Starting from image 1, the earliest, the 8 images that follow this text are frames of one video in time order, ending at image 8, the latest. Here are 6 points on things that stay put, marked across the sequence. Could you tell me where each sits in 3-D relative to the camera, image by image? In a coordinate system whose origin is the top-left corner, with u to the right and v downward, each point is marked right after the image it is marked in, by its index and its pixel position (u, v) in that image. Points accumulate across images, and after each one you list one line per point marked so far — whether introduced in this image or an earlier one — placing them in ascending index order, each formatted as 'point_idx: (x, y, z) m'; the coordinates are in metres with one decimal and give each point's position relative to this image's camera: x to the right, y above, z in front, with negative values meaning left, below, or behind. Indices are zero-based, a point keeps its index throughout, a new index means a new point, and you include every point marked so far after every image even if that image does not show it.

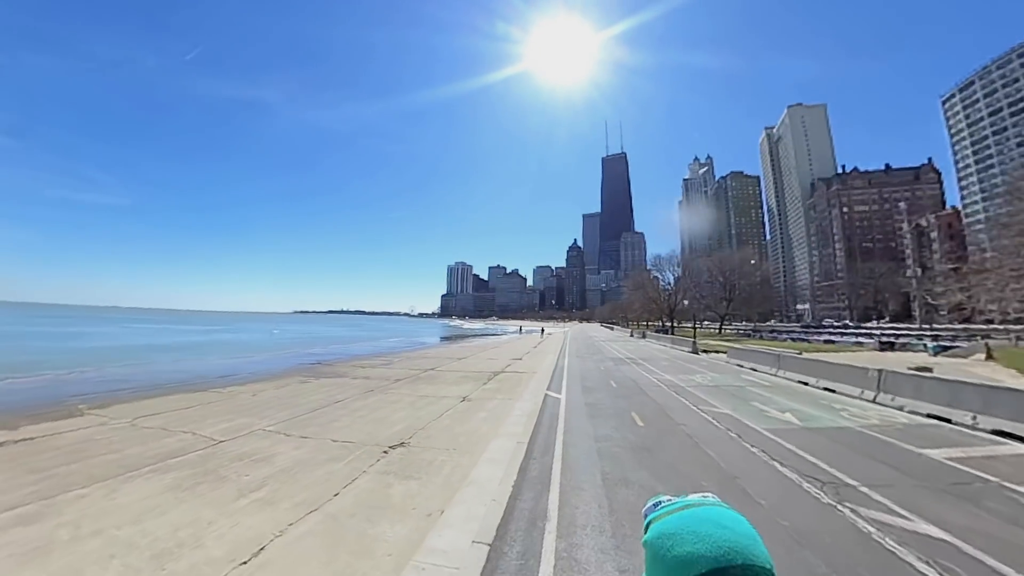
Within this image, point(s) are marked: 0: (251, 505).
0: (-3.5, -2.9, +6.1) m
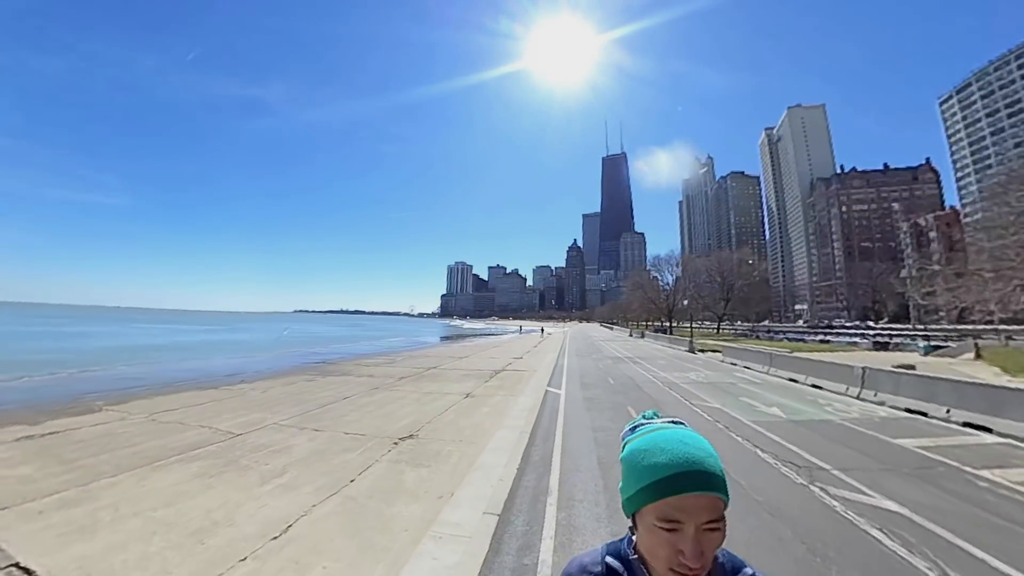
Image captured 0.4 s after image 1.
0: (-3.5, -2.9, +6.6) m
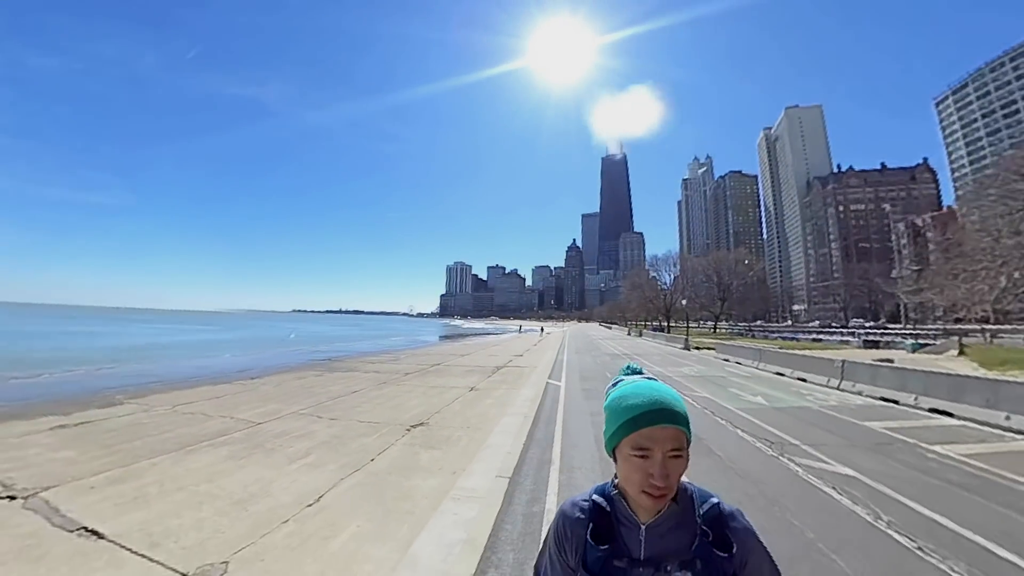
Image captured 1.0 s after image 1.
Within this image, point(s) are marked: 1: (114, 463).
0: (-3.4, -2.9, +7.3) m
1: (-7.1, -3.1, +8.0) m
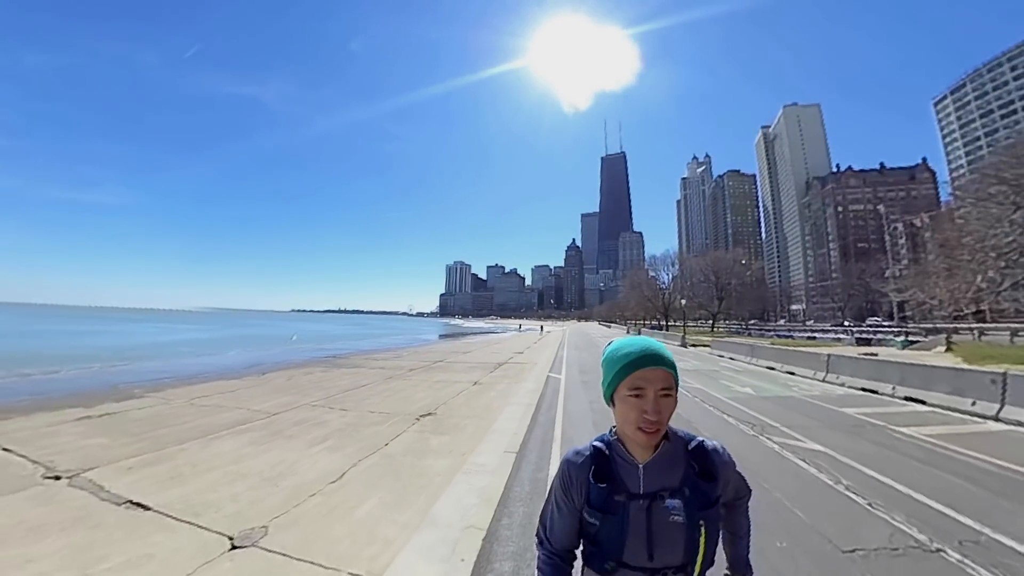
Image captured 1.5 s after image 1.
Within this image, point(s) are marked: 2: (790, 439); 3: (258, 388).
0: (-3.3, -2.8, +7.8) m
1: (-7.0, -3.1, +8.6) m
2: (+3.8, -2.1, +6.1) m
3: (-8.5, -3.3, +14.9) m
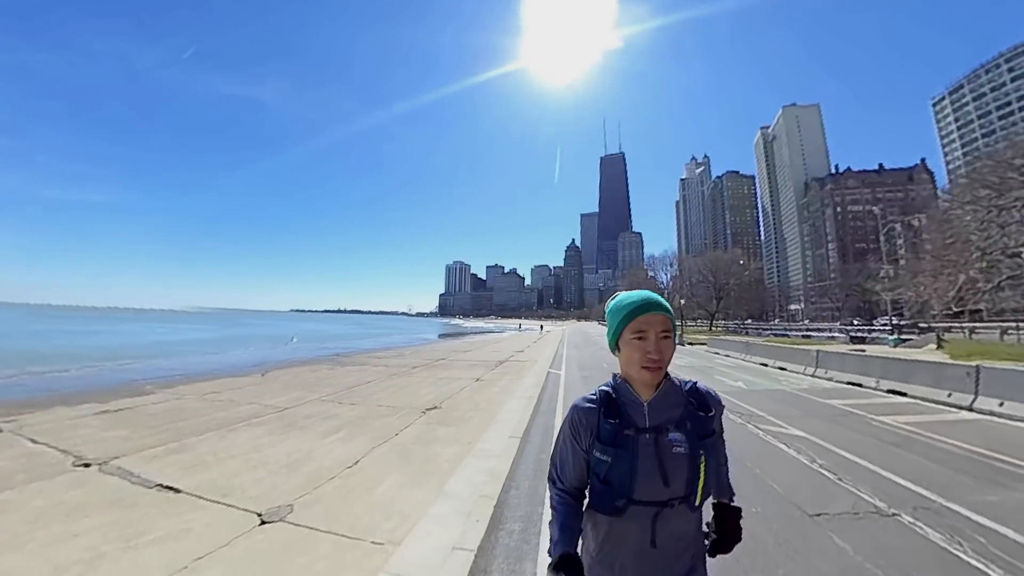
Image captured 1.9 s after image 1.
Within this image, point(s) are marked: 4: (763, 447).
0: (-3.2, -2.8, +8.3) m
1: (-7.0, -3.0, +9.0) m
2: (+3.8, -2.0, +6.5) m
3: (-8.4, -3.3, +15.4) m
4: (+3.2, -2.0, +5.6) m
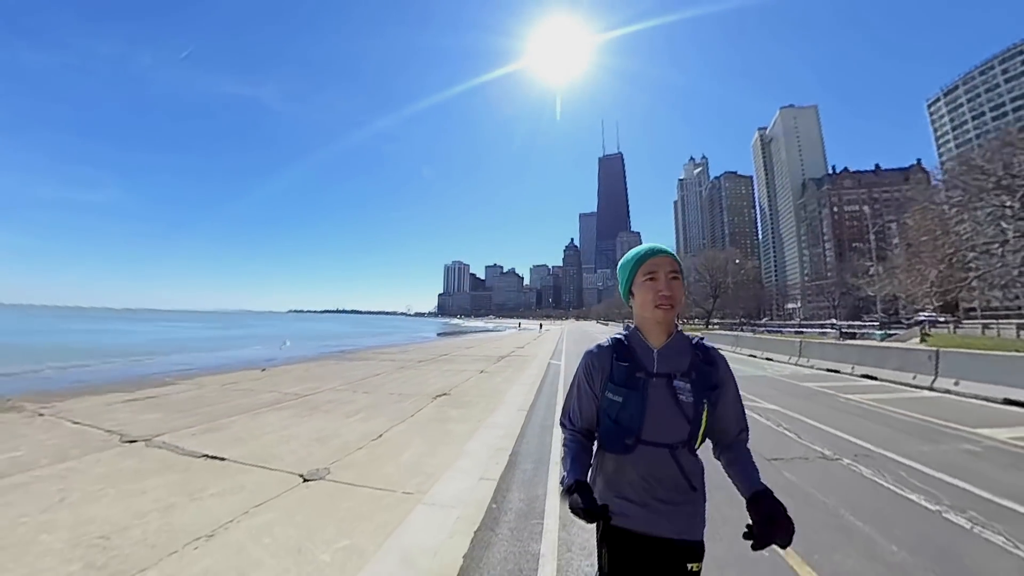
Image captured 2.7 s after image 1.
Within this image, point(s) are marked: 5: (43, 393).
0: (-3.1, -2.7, +9.1) m
1: (-6.9, -2.9, +9.8) m
2: (+4.0, -1.9, +7.3) m
3: (-8.3, -3.2, +16.1) m
4: (+3.3, -1.9, +6.4) m
5: (-14.4, -3.3, +13.7) m
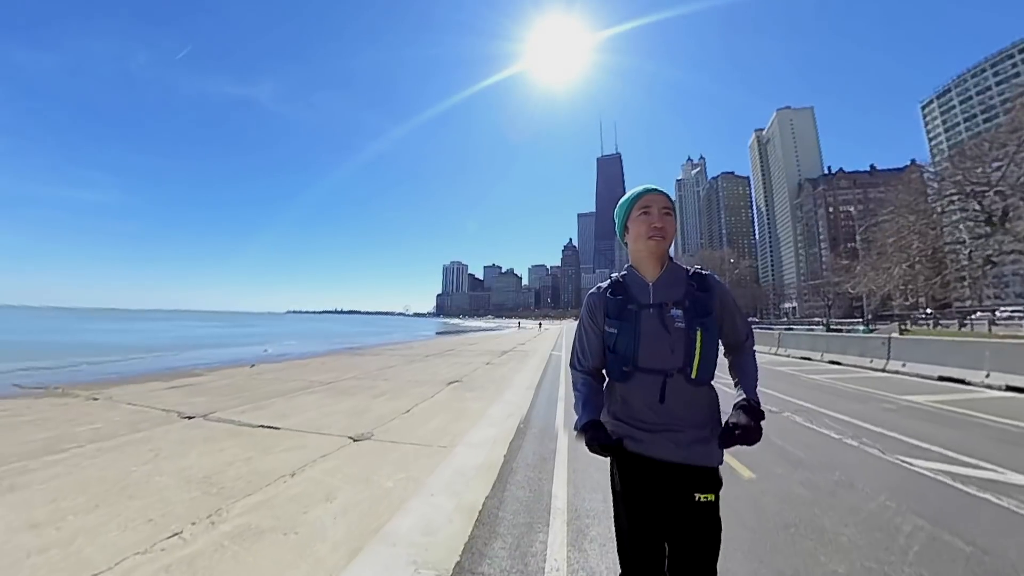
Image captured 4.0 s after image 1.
0: (-2.9, -2.6, +10.3) m
1: (-6.7, -2.8, +11.0) m
2: (+4.2, -1.8, +8.6) m
3: (-8.2, -3.1, +17.4) m
4: (+3.5, -1.8, +7.6) m
5: (-14.2, -3.2, +14.9) m
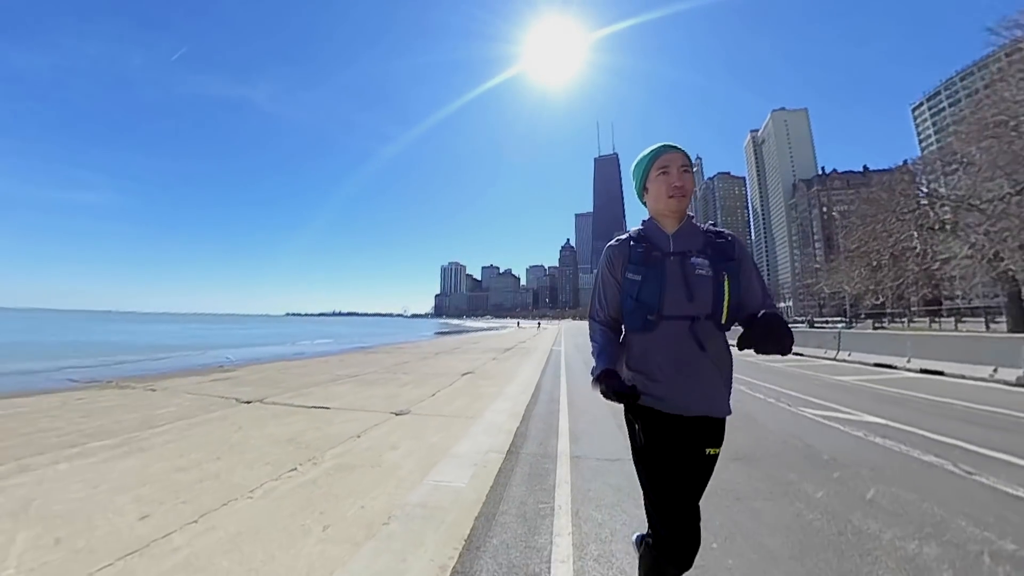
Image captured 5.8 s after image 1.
0: (-2.7, -2.7, +12.0) m
1: (-6.5, -2.9, +12.7) m
2: (+4.4, -1.8, +10.4) m
3: (-8.0, -3.2, +19.1) m
4: (+3.7, -1.8, +9.4) m
5: (-14.0, -3.3, +16.6) m
